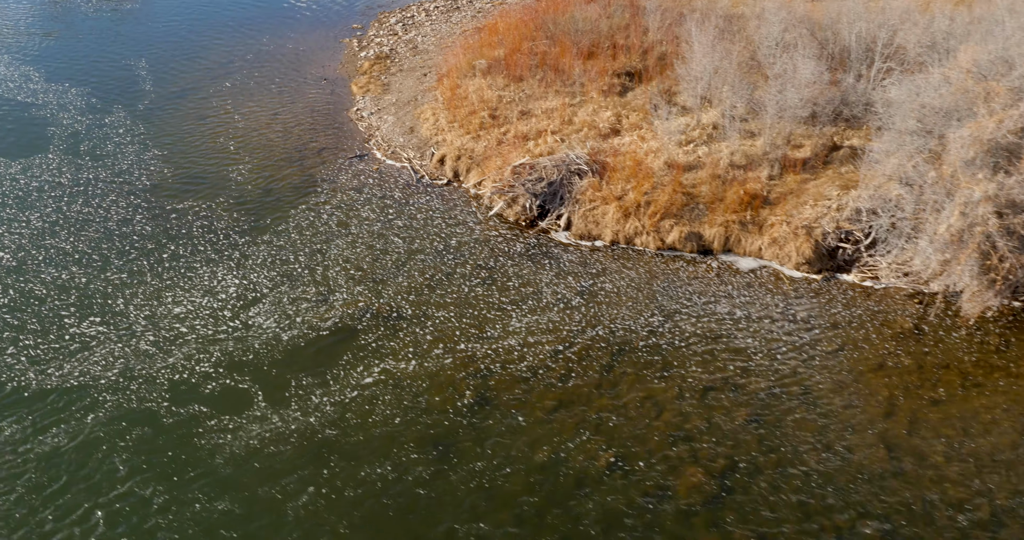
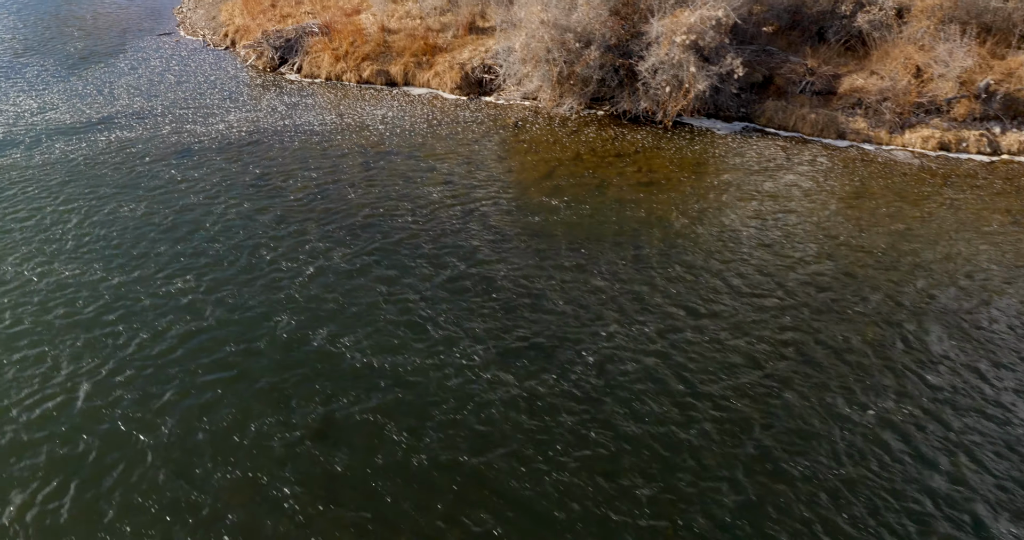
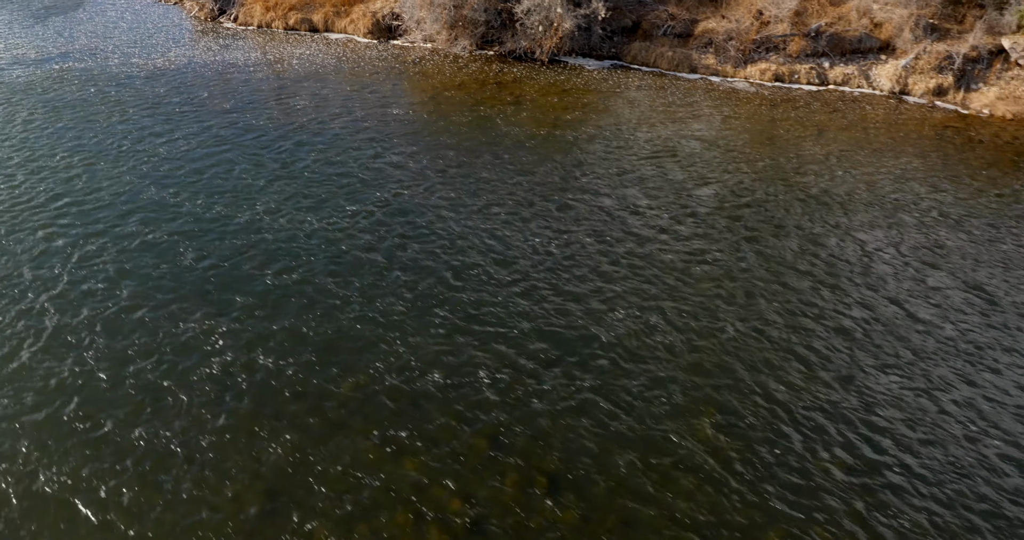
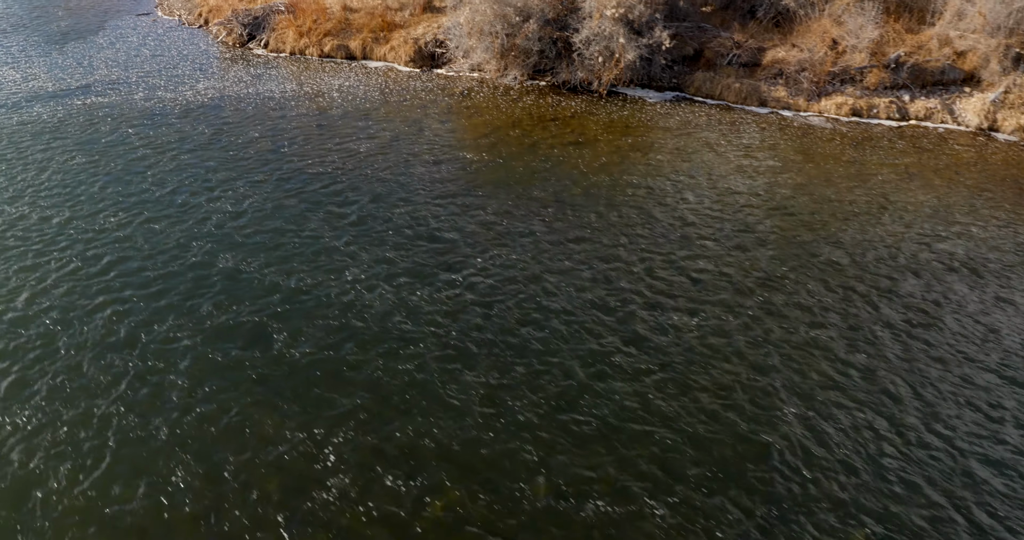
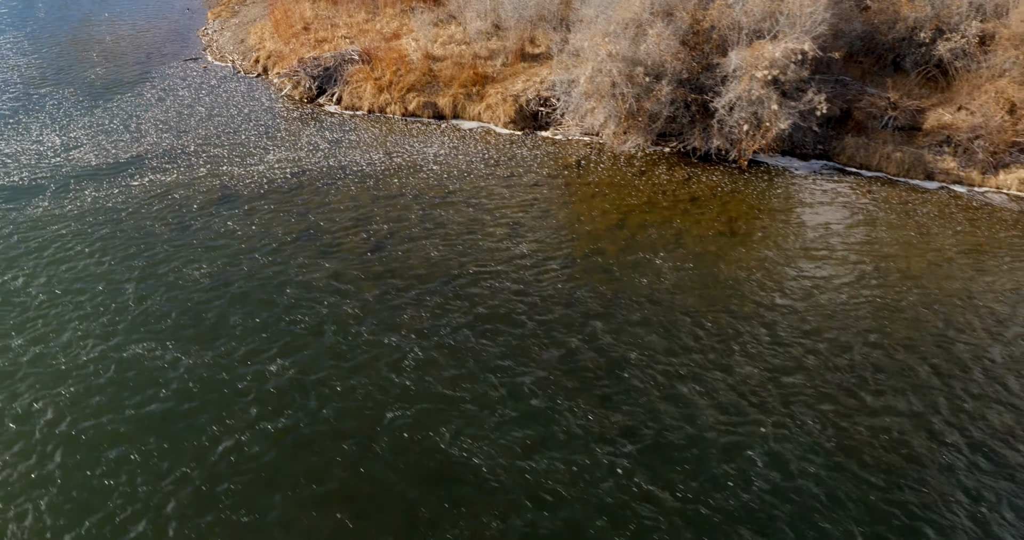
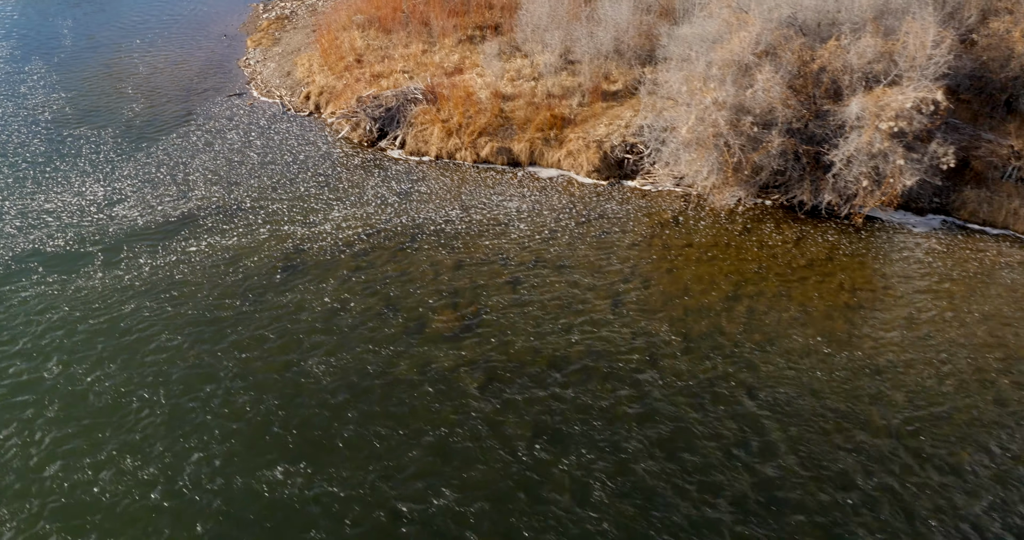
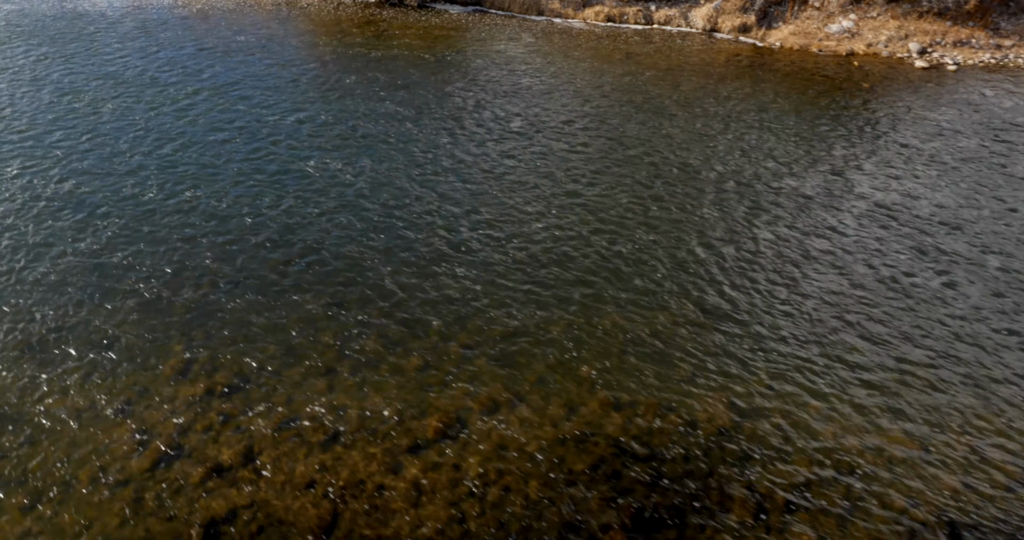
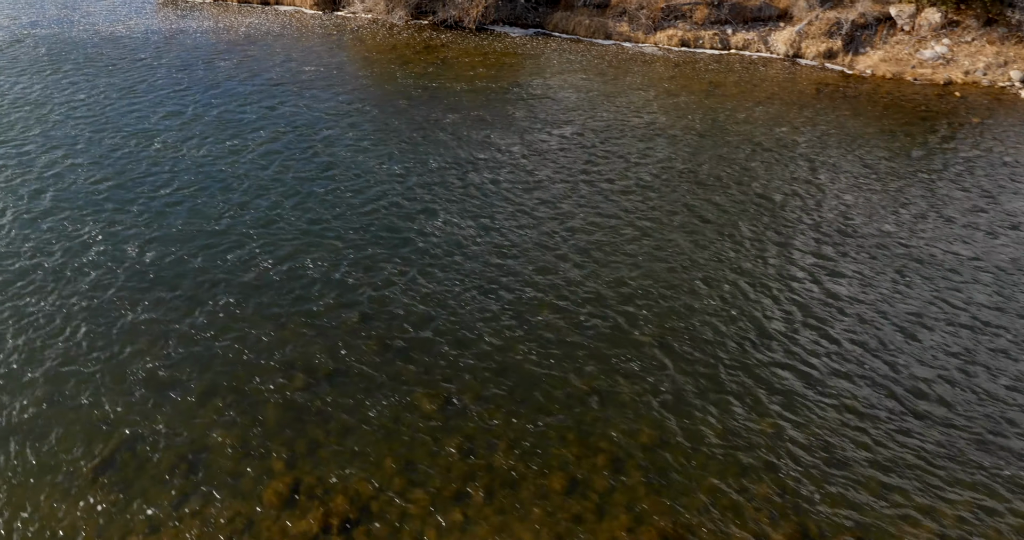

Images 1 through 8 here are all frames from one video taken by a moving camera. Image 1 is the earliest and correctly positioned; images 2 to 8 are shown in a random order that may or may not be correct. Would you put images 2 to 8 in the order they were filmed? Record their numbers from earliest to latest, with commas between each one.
6, 5, 2, 4, 3, 8, 7
